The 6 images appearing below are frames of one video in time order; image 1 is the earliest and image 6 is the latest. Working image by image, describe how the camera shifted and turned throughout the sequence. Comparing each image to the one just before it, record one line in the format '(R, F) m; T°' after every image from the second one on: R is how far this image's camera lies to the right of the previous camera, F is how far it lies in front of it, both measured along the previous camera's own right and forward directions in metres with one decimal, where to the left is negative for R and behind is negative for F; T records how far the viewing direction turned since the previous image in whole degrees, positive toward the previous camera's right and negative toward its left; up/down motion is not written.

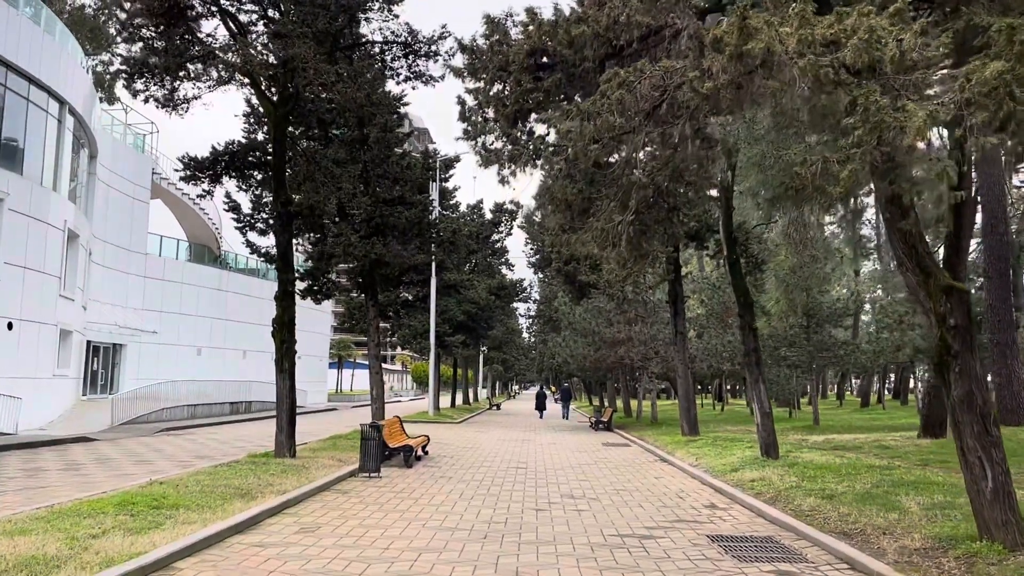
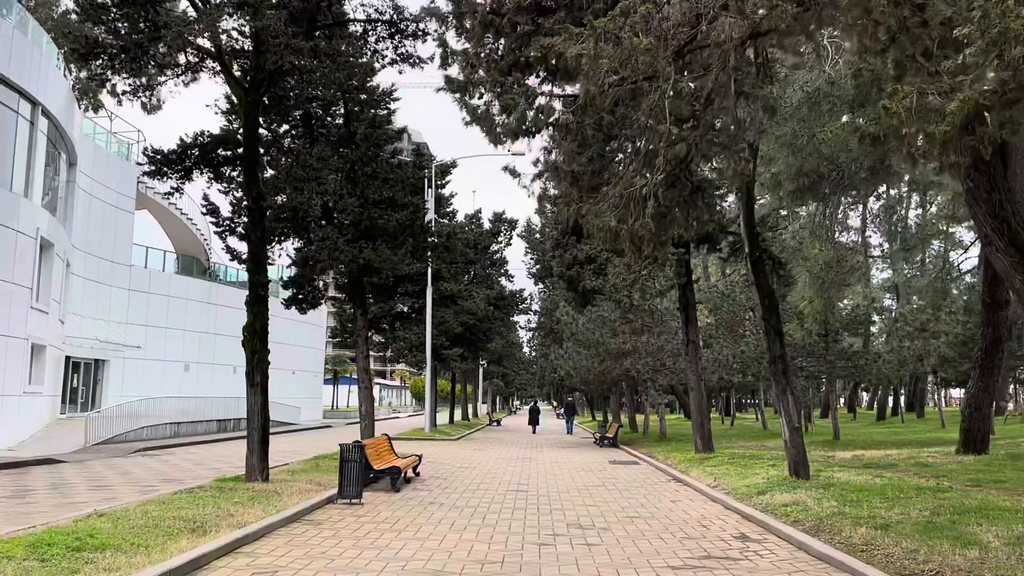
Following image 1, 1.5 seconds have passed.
(0.0, +1.5) m; 0°
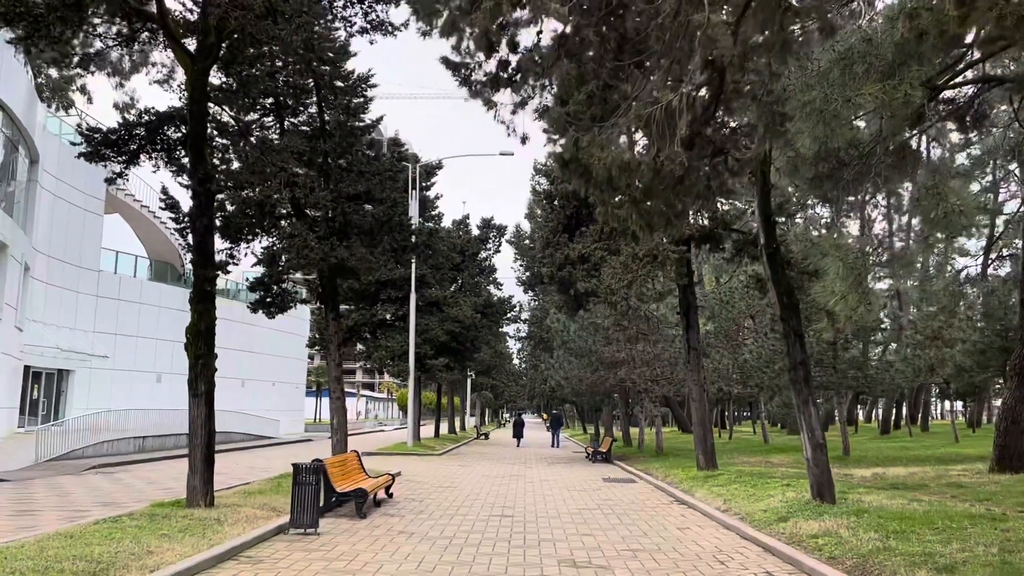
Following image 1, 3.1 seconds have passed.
(+0.1, +1.6) m; +1°
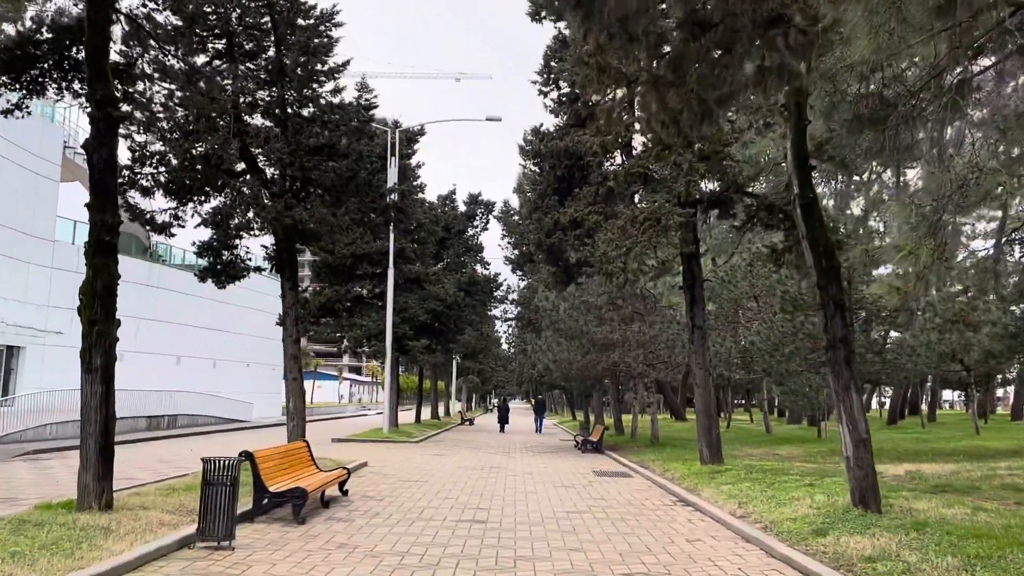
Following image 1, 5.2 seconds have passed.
(+0.2, +2.2) m; +1°
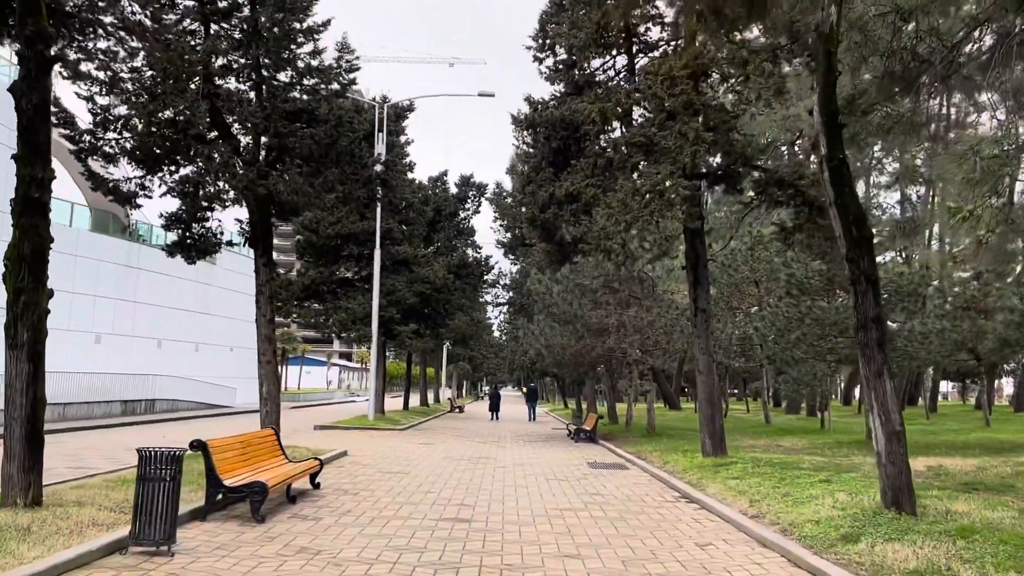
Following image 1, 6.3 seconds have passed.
(0.0, +1.1) m; +1°
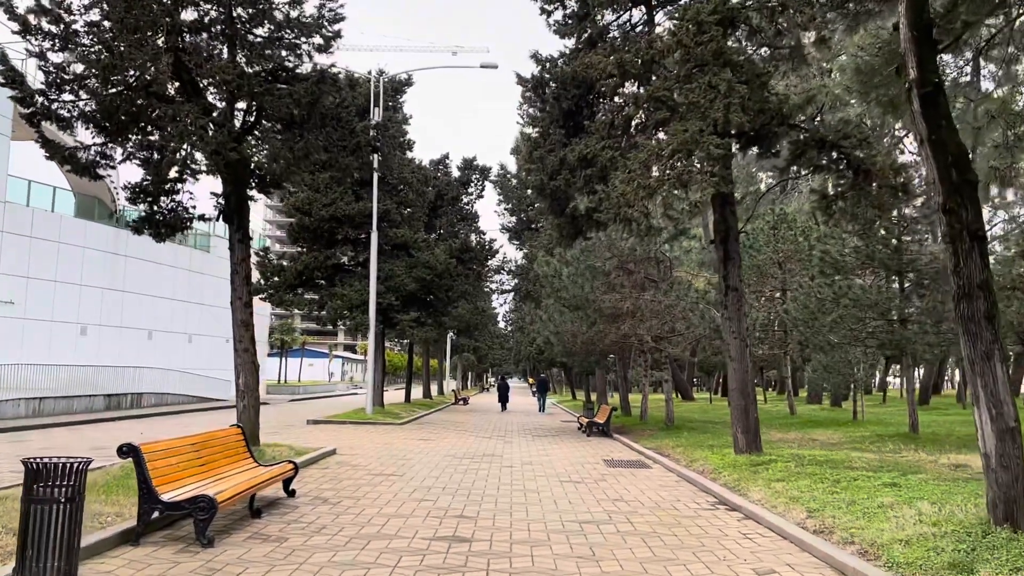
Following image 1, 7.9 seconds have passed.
(0.0, +1.7) m; 0°
